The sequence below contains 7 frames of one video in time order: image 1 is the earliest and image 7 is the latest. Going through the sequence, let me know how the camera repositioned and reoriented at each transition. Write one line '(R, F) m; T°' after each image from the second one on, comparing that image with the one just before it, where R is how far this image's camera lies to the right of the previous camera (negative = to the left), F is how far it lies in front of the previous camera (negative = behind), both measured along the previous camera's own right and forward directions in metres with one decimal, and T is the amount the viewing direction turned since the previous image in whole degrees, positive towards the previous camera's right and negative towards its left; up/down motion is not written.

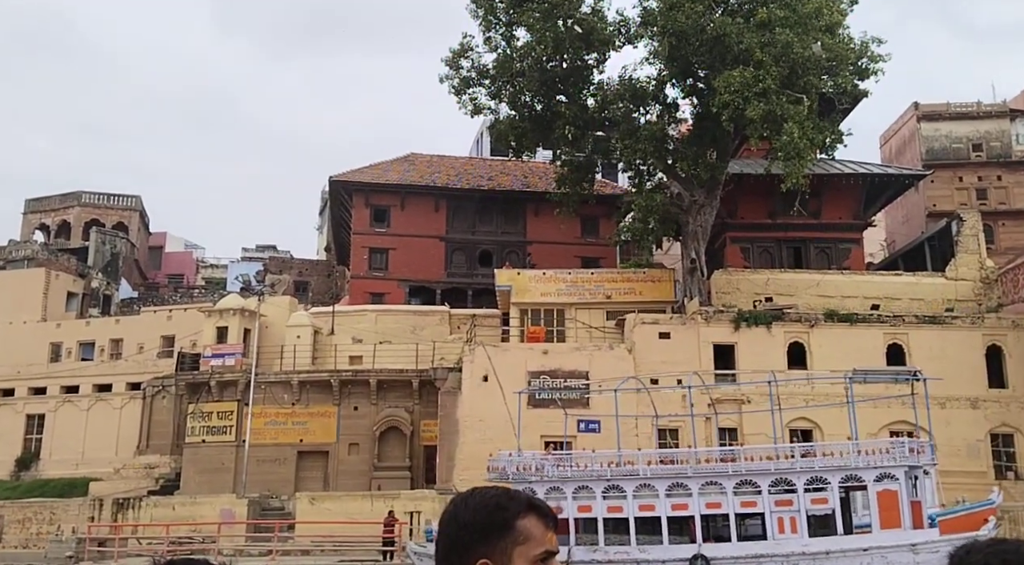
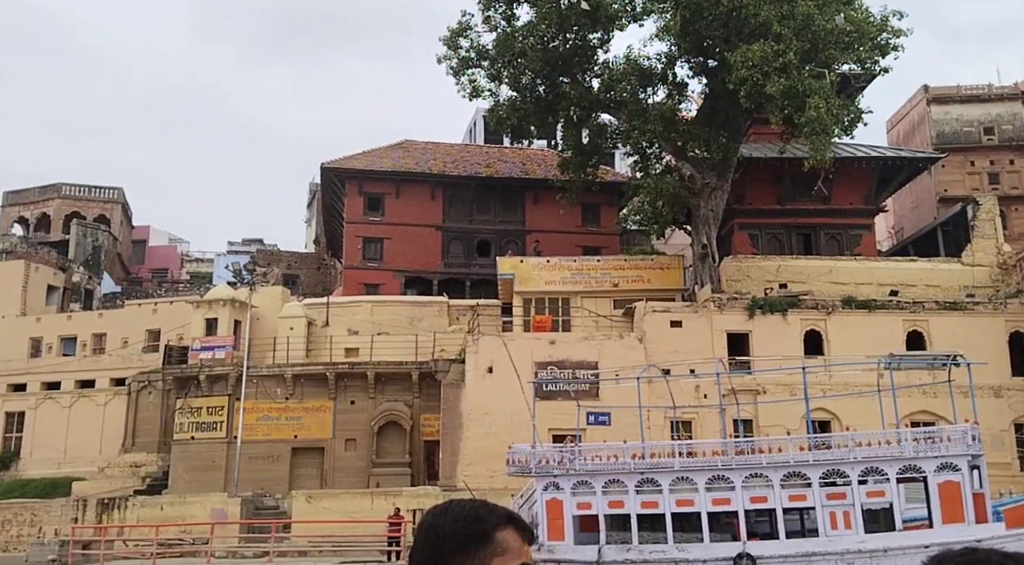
(-0.7, +1.3) m; +1°
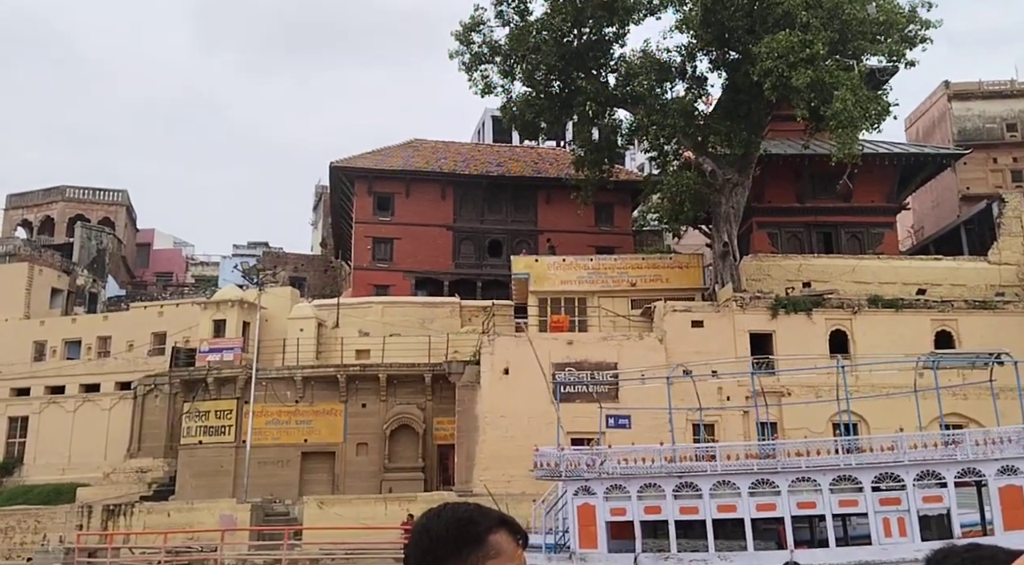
(-0.4, +0.7) m; 0°
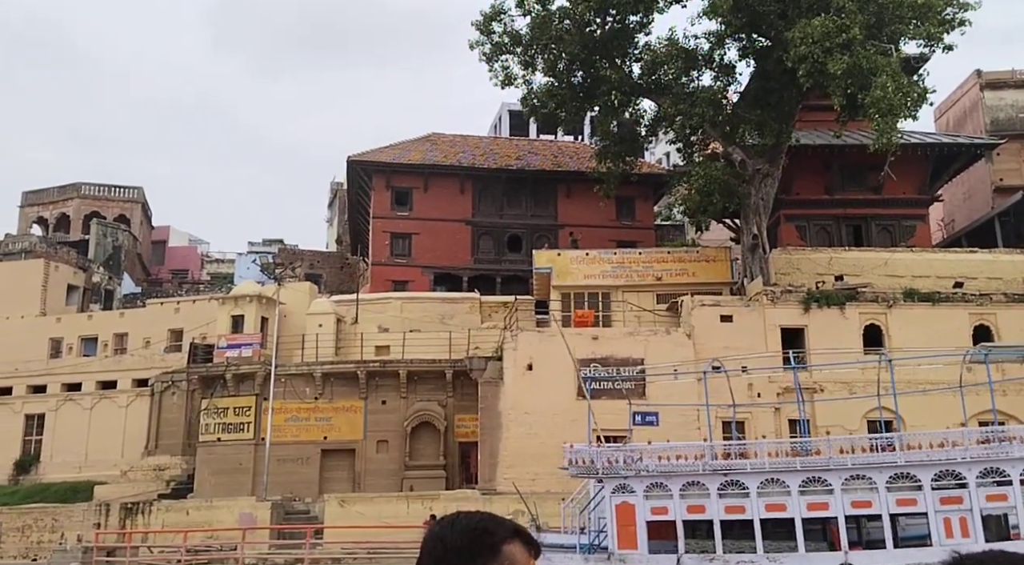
(-0.4, +0.6) m; -1°
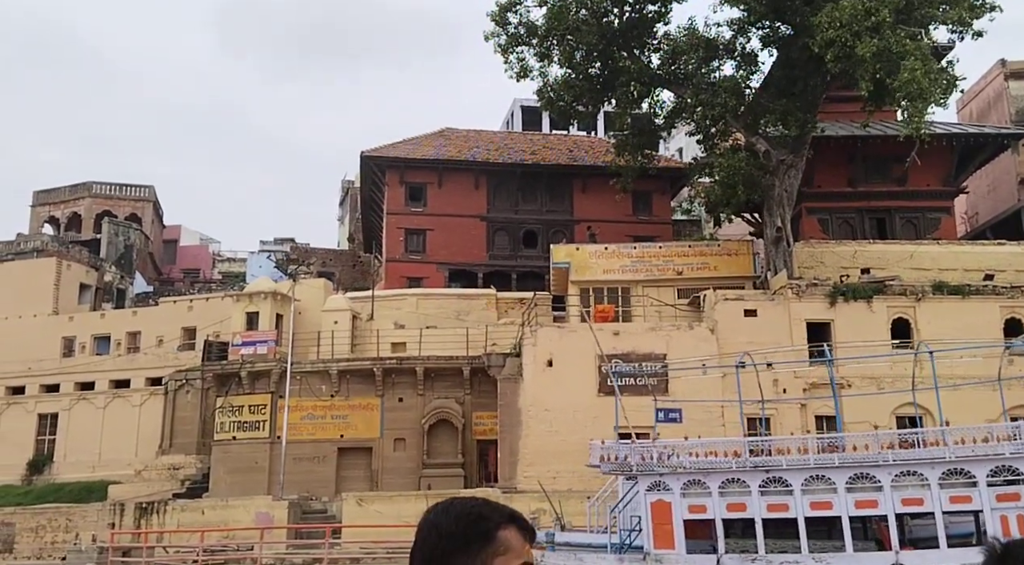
(-0.3, +0.5) m; -1°
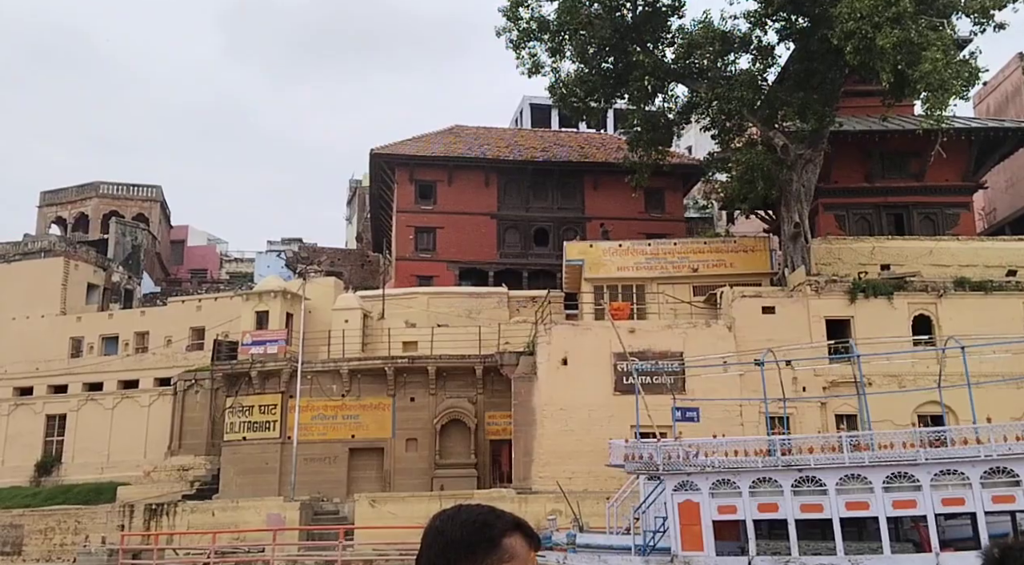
(-0.2, +0.4) m; 0°
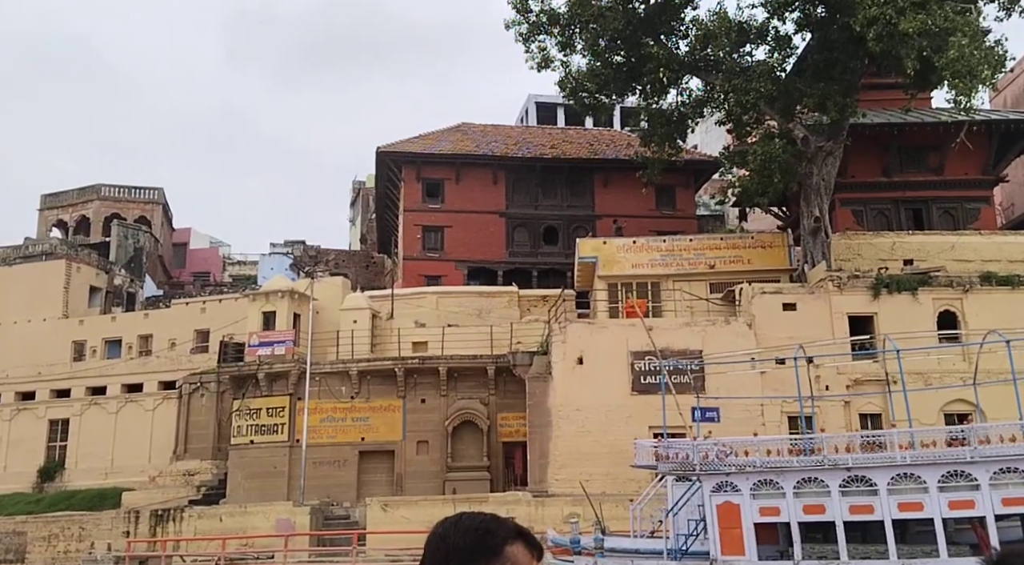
(-0.4, +0.6) m; 0°
